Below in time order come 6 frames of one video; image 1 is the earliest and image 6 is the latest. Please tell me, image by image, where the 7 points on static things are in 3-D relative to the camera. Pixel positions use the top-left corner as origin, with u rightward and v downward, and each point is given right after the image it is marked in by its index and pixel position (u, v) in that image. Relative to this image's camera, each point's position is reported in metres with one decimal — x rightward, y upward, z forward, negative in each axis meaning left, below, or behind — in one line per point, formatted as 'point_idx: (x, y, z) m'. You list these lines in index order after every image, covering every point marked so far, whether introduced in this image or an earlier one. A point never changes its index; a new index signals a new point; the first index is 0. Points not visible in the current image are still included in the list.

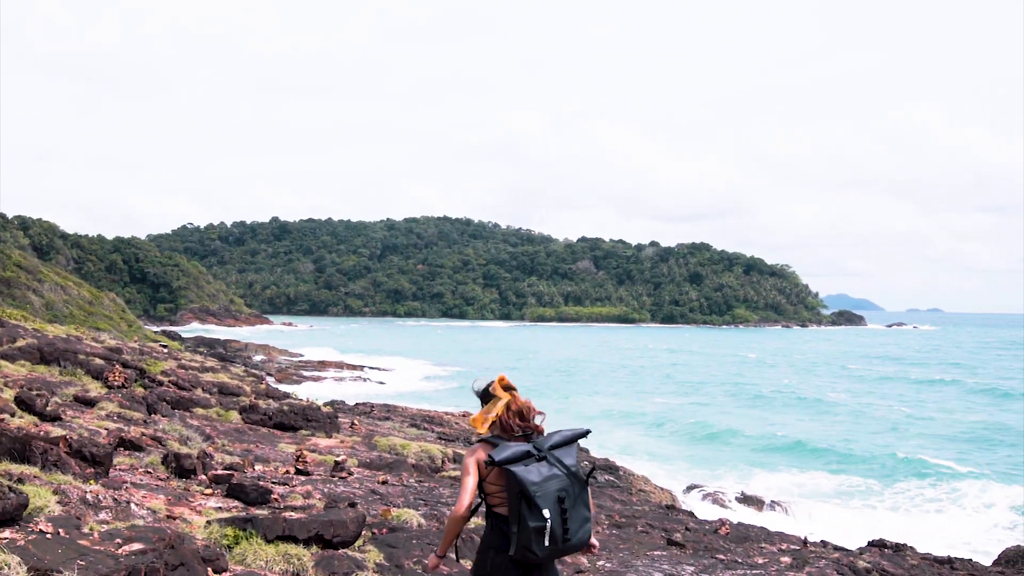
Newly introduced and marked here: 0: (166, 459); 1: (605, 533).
0: (-3.7, -1.8, +7.0) m
1: (+1.2, -3.2, +8.6) m
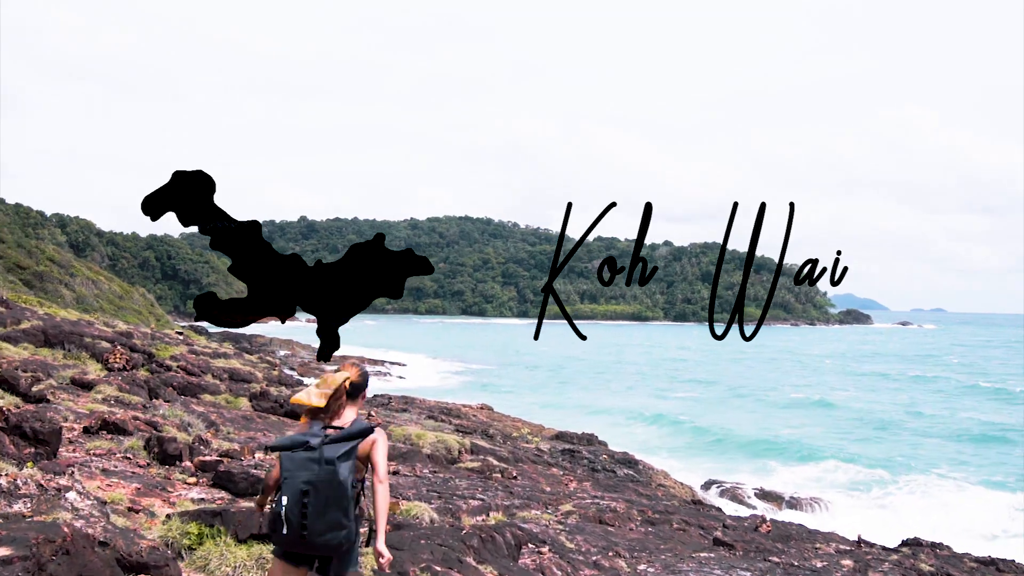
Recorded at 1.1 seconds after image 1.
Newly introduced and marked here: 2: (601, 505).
0: (-3.4, -1.5, +6.3) m
1: (+1.5, -2.8, +7.7) m
2: (+1.2, -3.1, +9.3) m
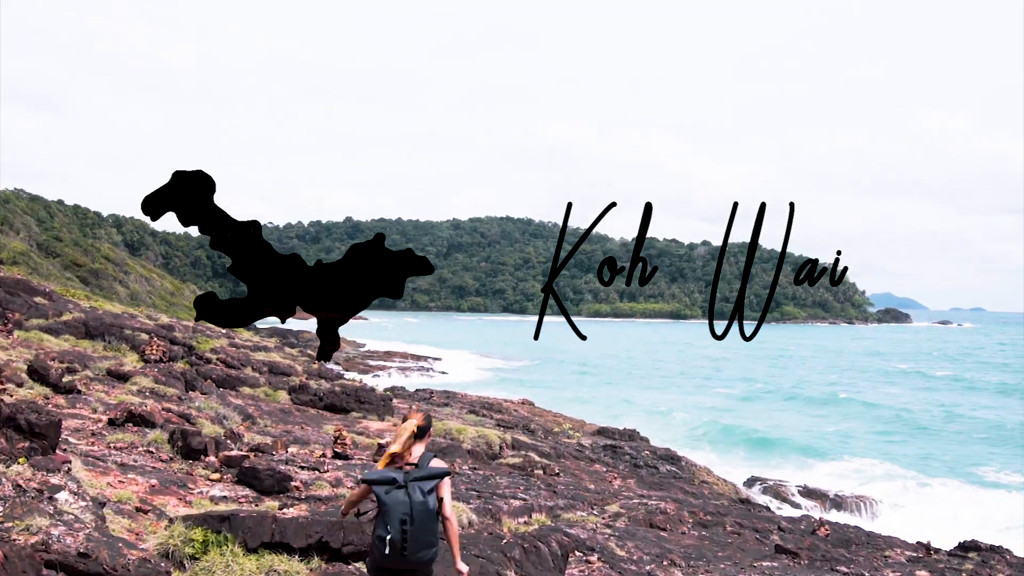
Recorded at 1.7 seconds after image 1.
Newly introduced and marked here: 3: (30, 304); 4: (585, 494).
0: (-3.1, -1.3, +6.0) m
1: (+1.9, -2.6, +7.1) m
2: (+1.8, -2.9, +8.8) m
3: (-13.7, -0.4, +18.6) m
4: (+1.0, -2.8, +9.1) m
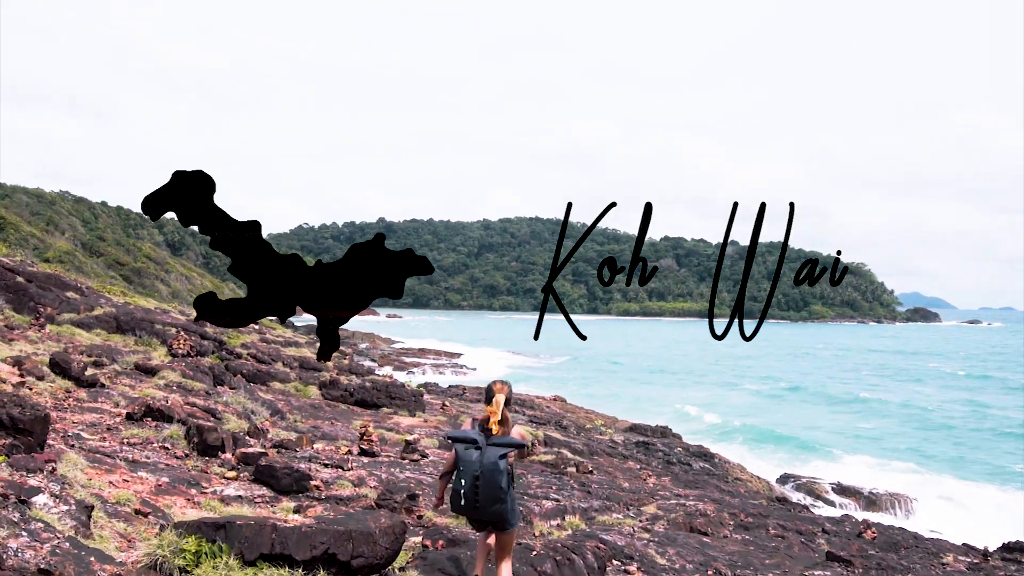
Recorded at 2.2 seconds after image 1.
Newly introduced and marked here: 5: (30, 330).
0: (-2.8, -1.3, +5.7) m
1: (+2.3, -2.5, +6.6) m
2: (+2.2, -2.8, +8.3) m
3: (-12.8, -0.3, +18.8) m
4: (+1.4, -2.7, +8.7) m
5: (-10.9, -1.0, +15.0) m
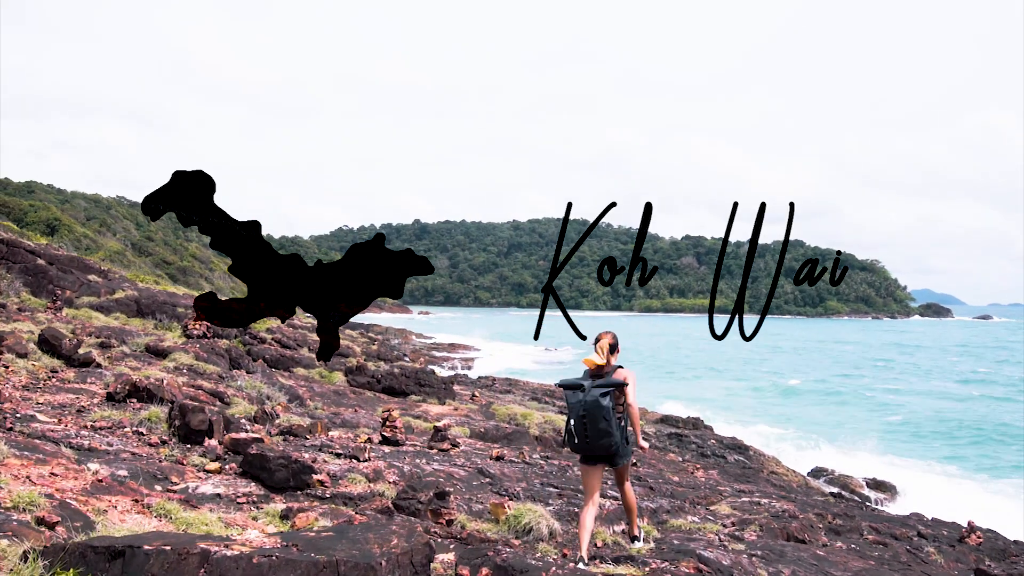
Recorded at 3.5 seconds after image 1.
0: (-2.4, -0.9, +4.7) m
1: (+2.7, -2.1, +5.4) m
2: (+2.7, -2.3, +7.1) m
3: (-11.9, +0.2, +18.2) m
4: (+1.9, -2.3, +7.5) m
5: (-10.1, -0.5, +14.3) m
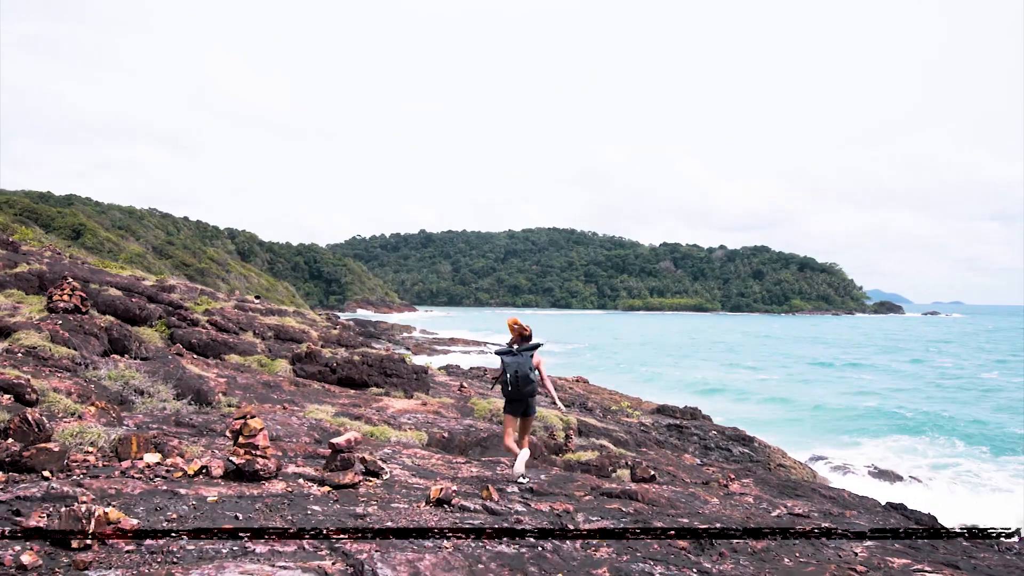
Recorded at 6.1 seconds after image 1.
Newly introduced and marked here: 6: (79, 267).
0: (-2.7, -0.4, +1.6) m
1: (+2.4, -1.6, +2.3) m
2: (+2.4, -1.8, +4.0) m
3: (-12.2, +0.8, +15.0) m
4: (+1.7, -1.7, +4.5) m
5: (-10.5, +0.1, +11.1) m
6: (-11.6, +0.7, +17.3) m
